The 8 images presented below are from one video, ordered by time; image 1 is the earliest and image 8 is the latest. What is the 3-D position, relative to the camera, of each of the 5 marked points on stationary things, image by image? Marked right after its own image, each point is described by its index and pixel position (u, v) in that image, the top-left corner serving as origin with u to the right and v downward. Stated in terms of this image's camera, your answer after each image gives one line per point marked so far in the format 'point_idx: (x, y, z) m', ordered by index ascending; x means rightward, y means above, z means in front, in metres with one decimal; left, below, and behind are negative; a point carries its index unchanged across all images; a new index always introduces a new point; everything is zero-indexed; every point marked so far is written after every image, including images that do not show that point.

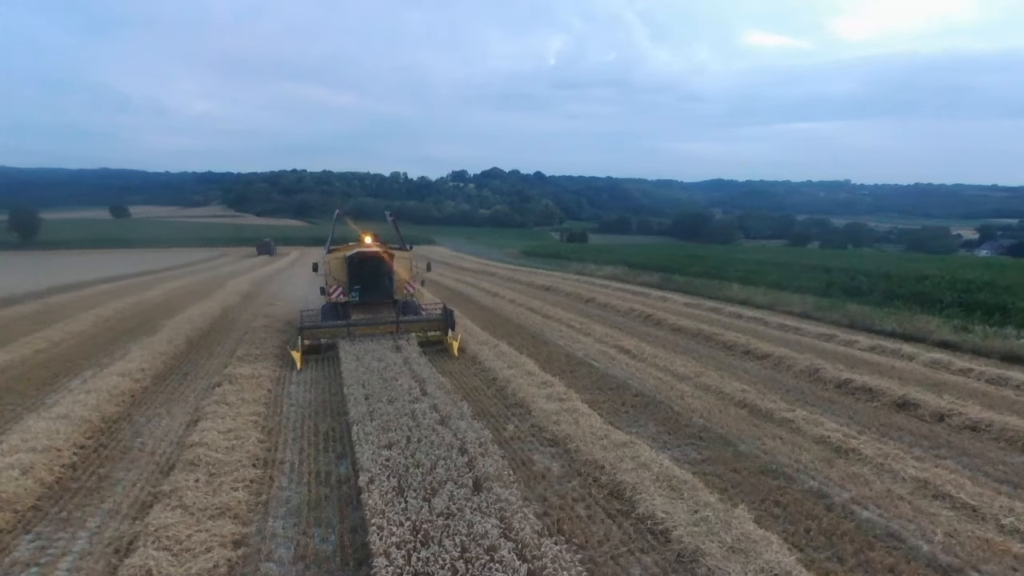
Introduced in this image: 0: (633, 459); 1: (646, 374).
0: (+1.5, -2.1, +7.7) m
1: (+2.7, -1.7, +12.4) m
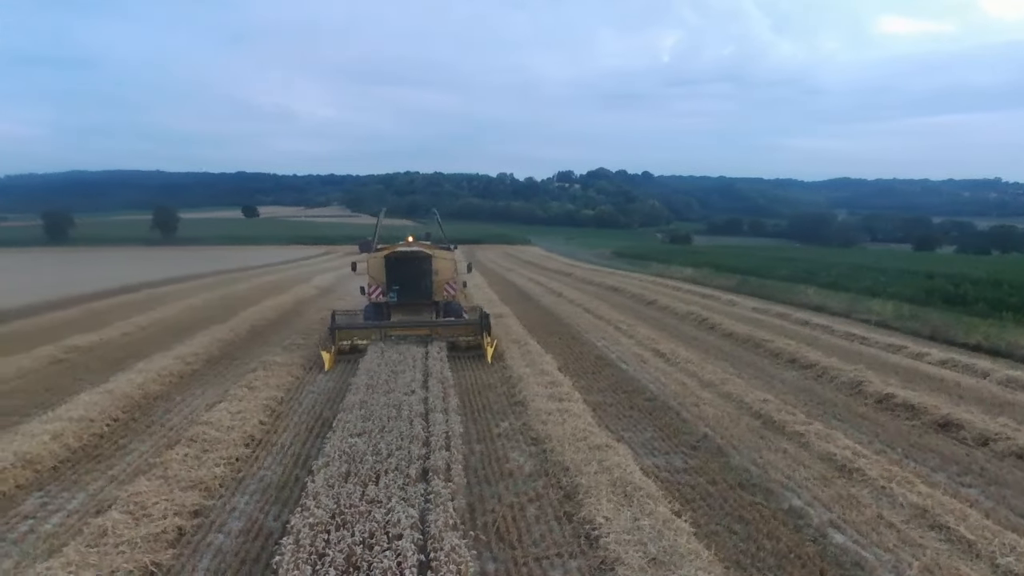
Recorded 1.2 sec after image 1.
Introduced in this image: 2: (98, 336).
0: (+1.0, -2.1, +7.4) m
1: (+3.0, -1.8, +11.9) m
2: (-10.4, -1.2, +16.1) m
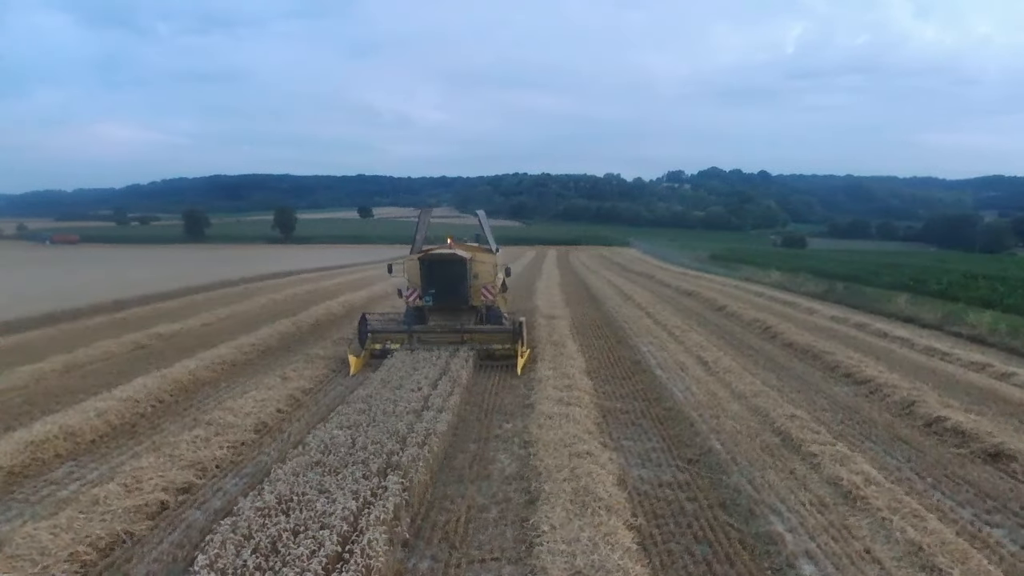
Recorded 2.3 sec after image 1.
0: (+0.7, -2.1, +7.3) m
1: (+3.4, -1.9, +11.3) m
2: (-9.1, -1.1, +17.7) m
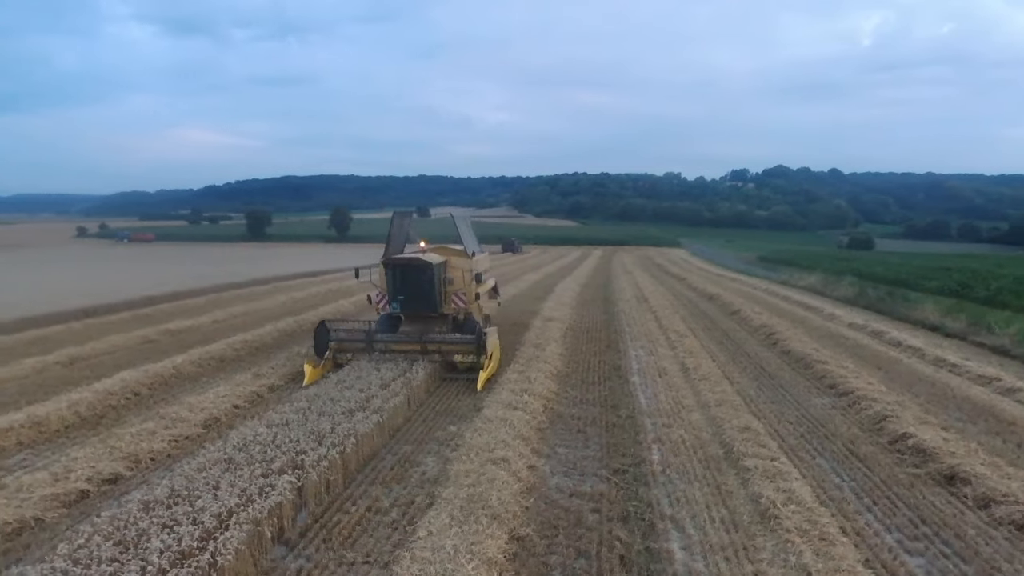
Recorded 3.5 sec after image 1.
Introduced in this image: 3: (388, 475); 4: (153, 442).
0: (-0.3, -2.2, +7.2) m
1: (+2.7, -1.9, +11.0) m
2: (-9.2, -1.0, +18.5) m
3: (-1.5, -2.3, +7.7) m
4: (-4.8, -2.1, +8.5) m
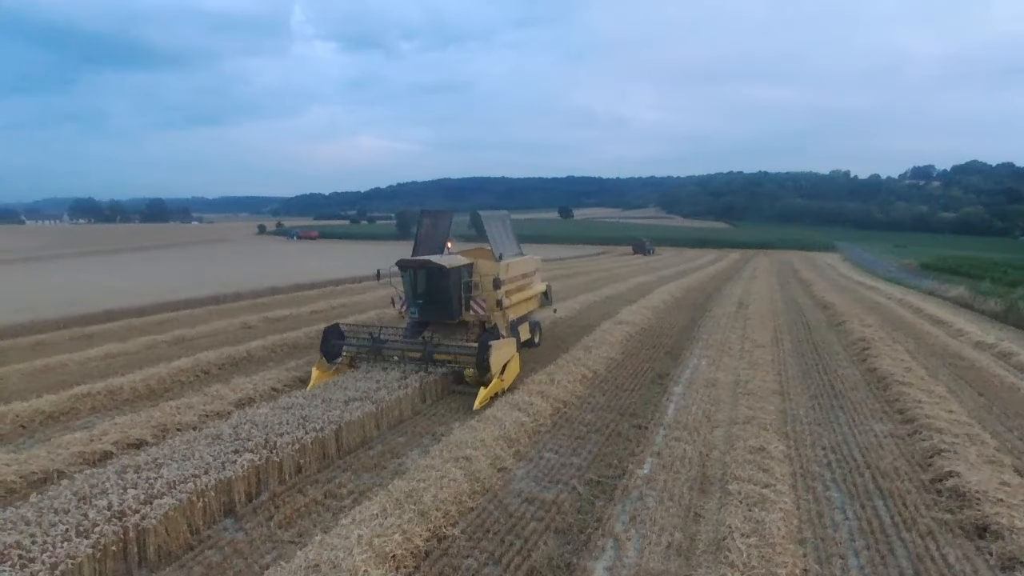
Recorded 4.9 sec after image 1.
0: (-0.9, -2.1, +7.2) m
1: (+3.0, -2.0, +10.2) m
2: (-6.8, -0.7, +20.2) m
3: (-1.9, -2.2, +8.0) m
4: (-4.9, -1.9, +9.5) m
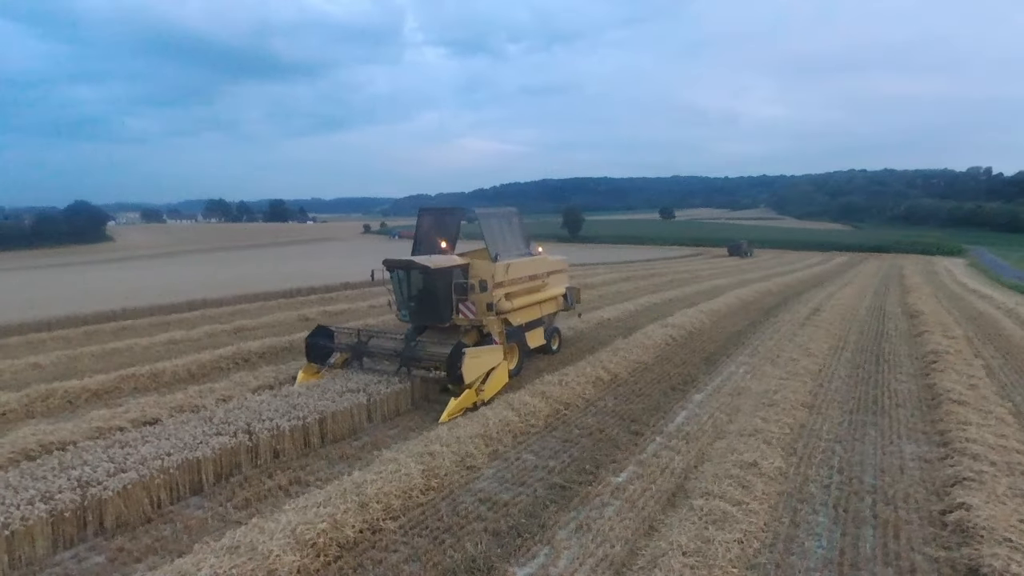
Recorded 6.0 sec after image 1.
0: (-1.3, -2.1, +7.2) m
1: (+3.0, -2.0, +9.6) m
2: (-5.1, -0.6, +21.0) m
3: (-2.2, -2.1, +8.2) m
4: (-4.9, -1.8, +10.1) m
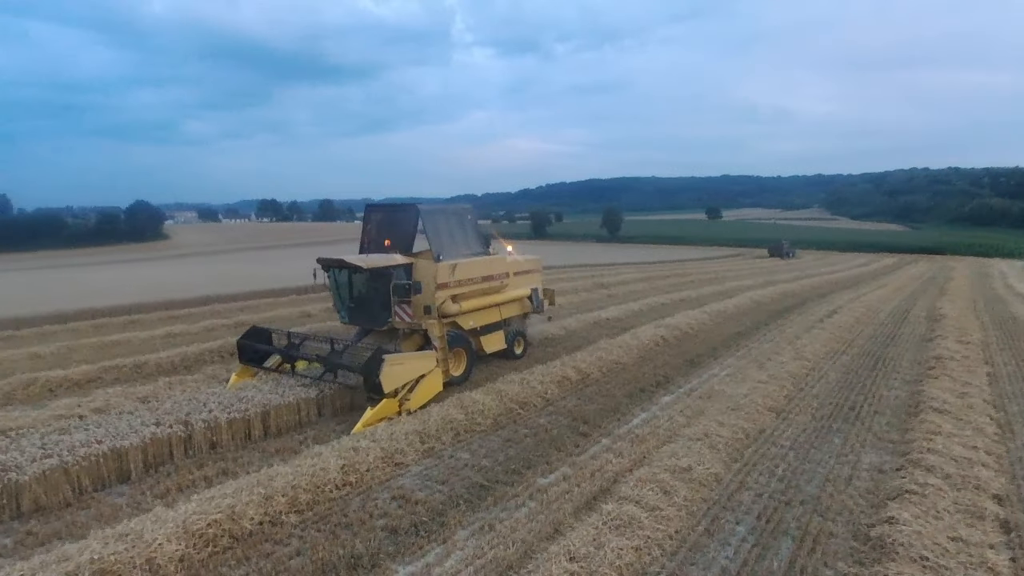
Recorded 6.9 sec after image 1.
0: (-2.2, -2.0, +7.2) m
1: (+2.2, -2.0, +9.3) m
2: (-5.0, -0.5, +21.3) m
3: (-3.0, -2.1, +8.2) m
4: (-5.6, -1.7, +10.4) m
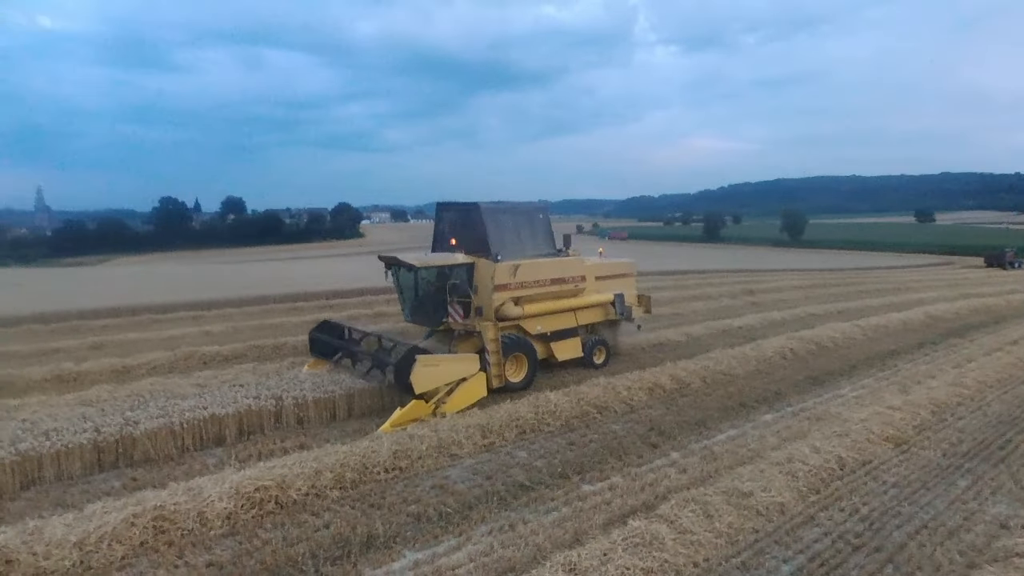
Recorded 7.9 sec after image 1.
0: (-1.7, -1.9, +7.7) m
1: (+3.2, -2.1, +8.5) m
2: (-0.5, -0.4, +21.9) m
3: (-2.2, -2.0, +8.9) m
4: (-4.1, -1.5, +11.6) m
